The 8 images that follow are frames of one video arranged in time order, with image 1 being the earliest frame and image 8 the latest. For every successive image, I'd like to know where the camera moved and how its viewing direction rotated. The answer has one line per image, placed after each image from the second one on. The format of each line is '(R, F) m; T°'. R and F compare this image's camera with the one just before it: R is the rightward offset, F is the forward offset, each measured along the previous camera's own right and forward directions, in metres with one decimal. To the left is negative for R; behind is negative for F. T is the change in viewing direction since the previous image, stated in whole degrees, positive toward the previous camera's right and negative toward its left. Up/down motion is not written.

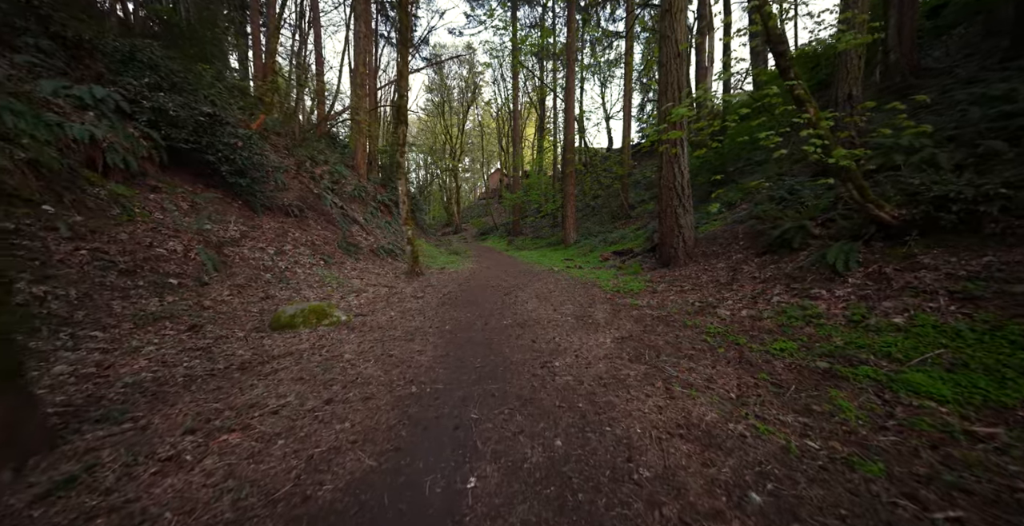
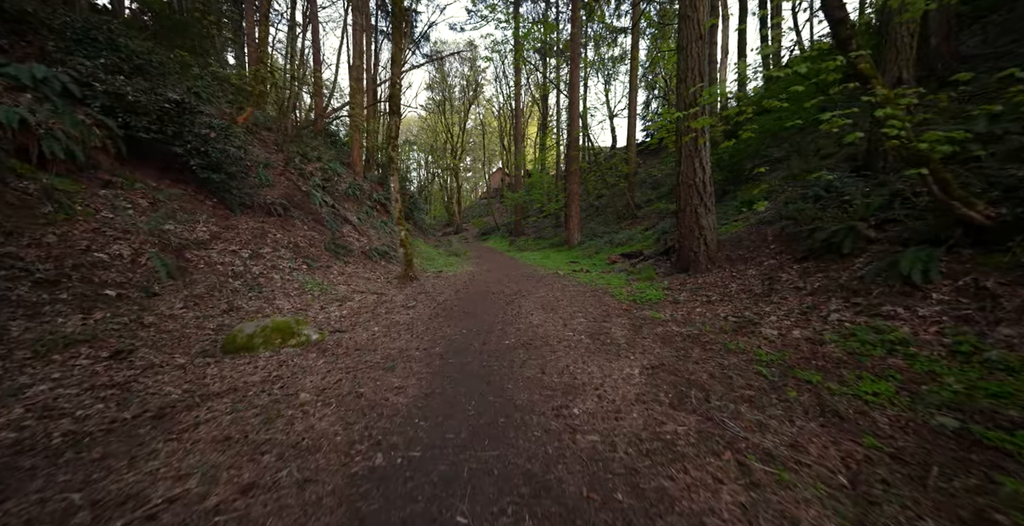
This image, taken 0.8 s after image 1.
(0.0, +0.9) m; 0°
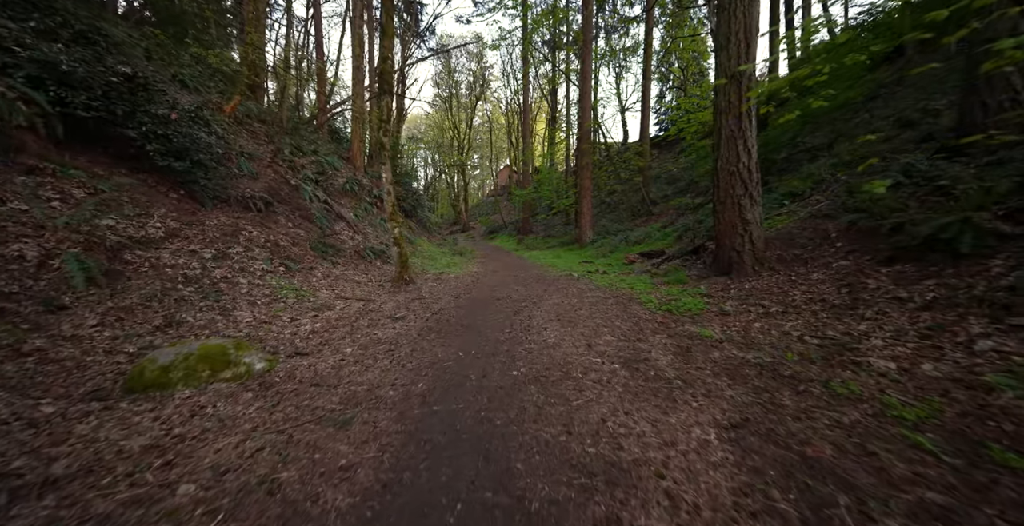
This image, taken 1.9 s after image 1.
(0.0, +1.2) m; -1°
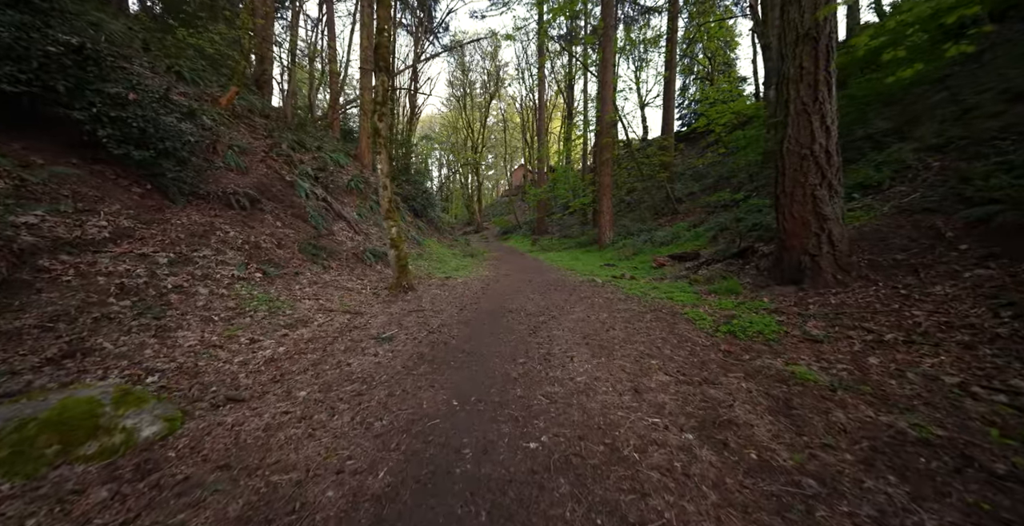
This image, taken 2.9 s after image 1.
(0.0, +1.3) m; -2°
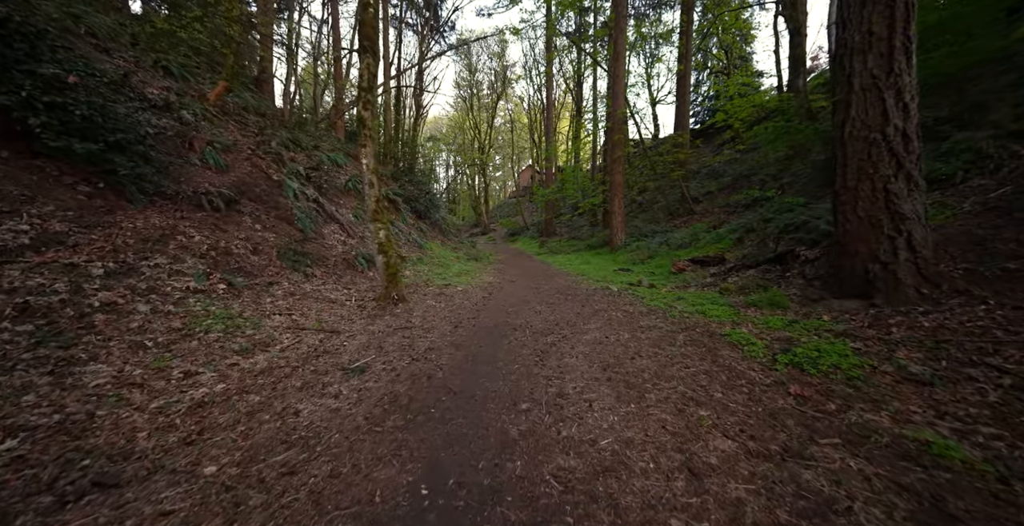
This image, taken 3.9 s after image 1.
(+0.1, +1.0) m; -1°
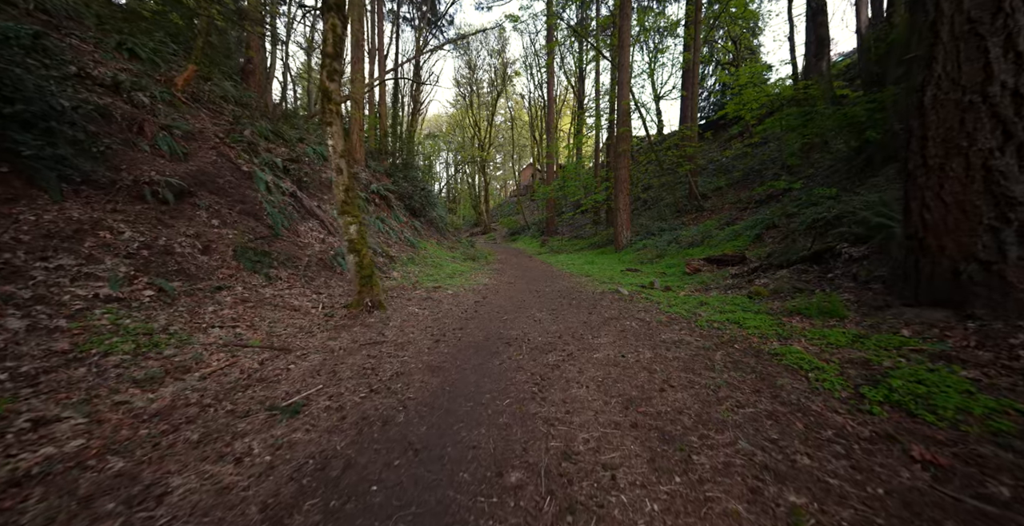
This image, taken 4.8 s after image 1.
(+0.1, +1.1) m; 0°
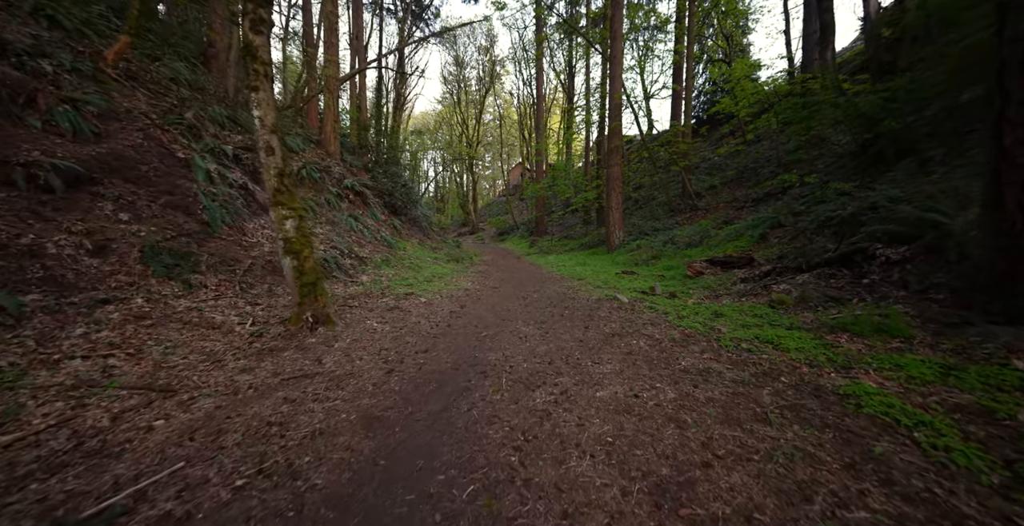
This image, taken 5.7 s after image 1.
(+0.1, +1.2) m; +2°
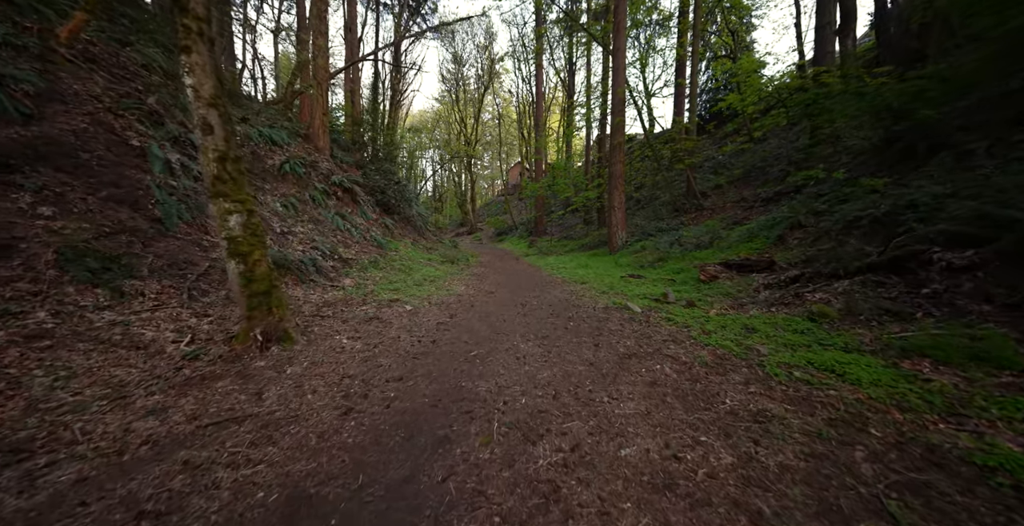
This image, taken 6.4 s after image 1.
(0.0, +0.9) m; 0°
